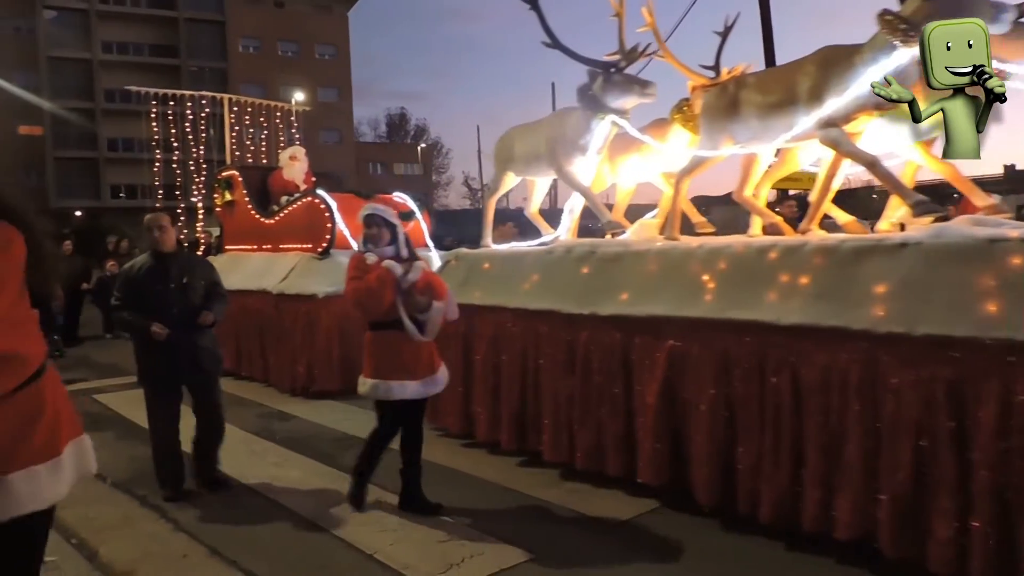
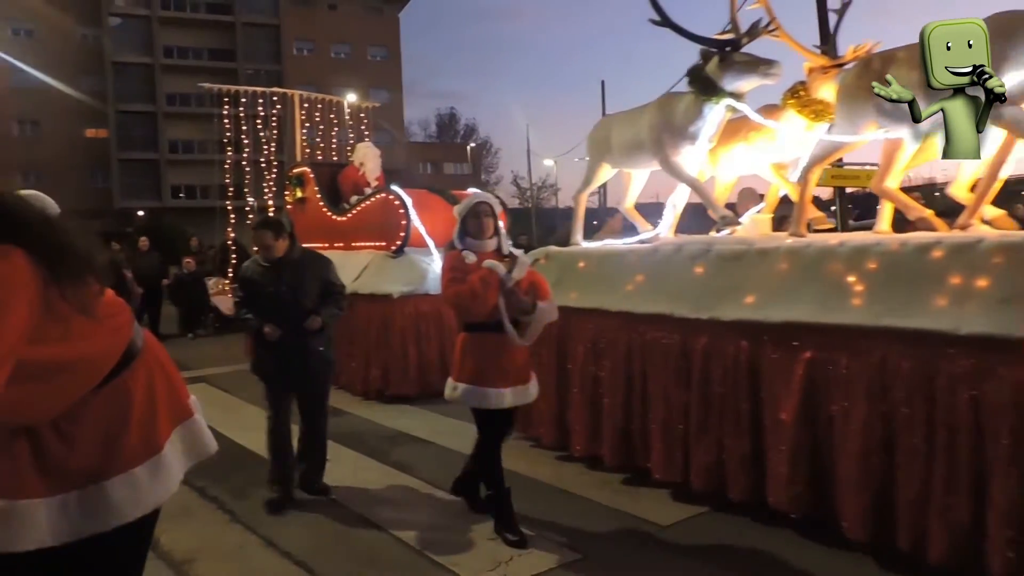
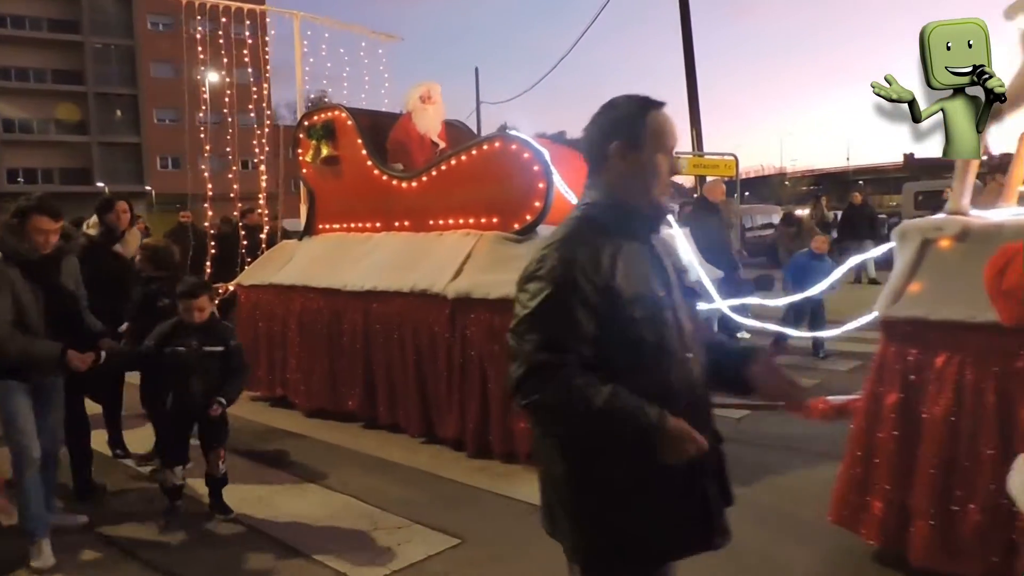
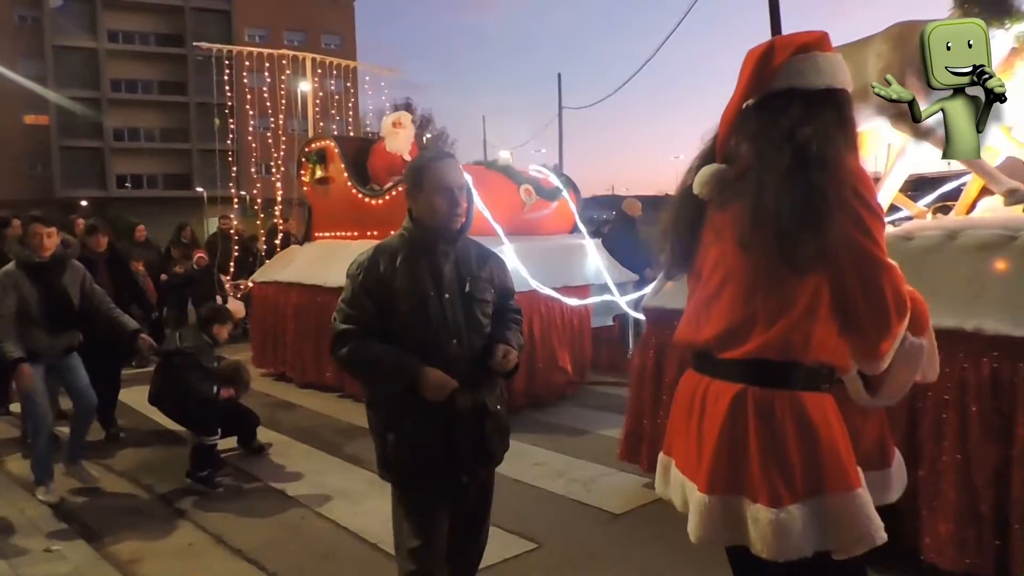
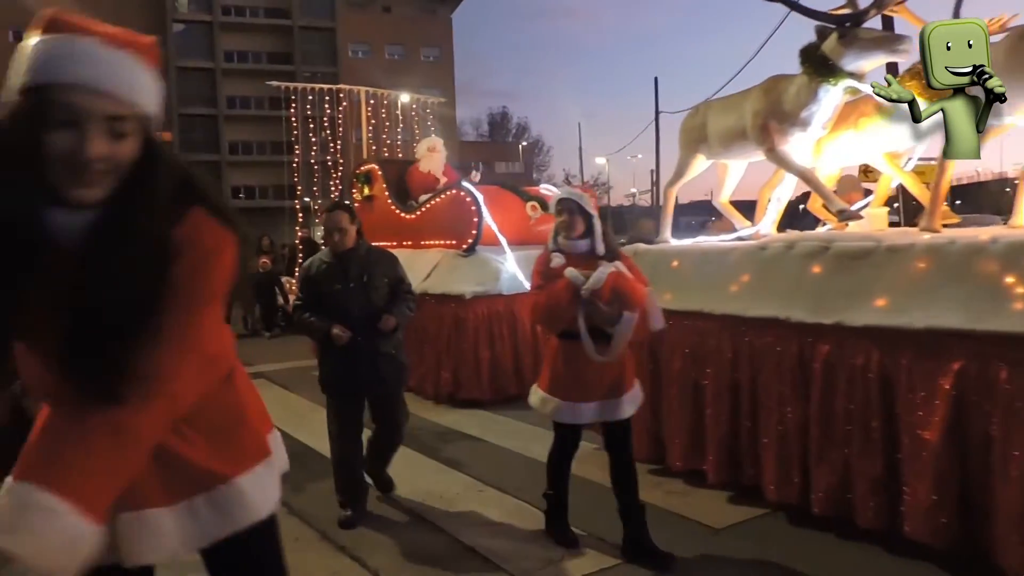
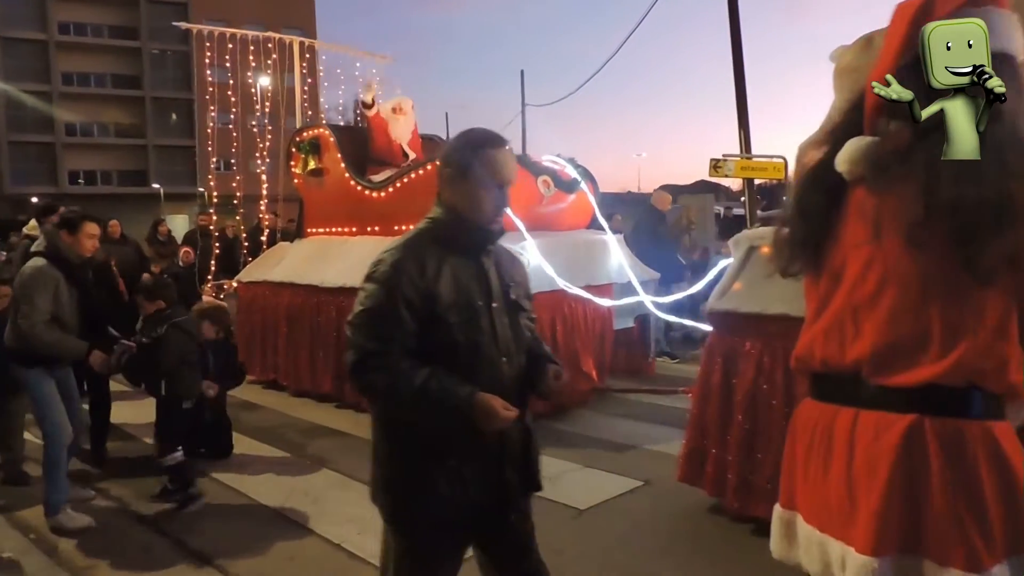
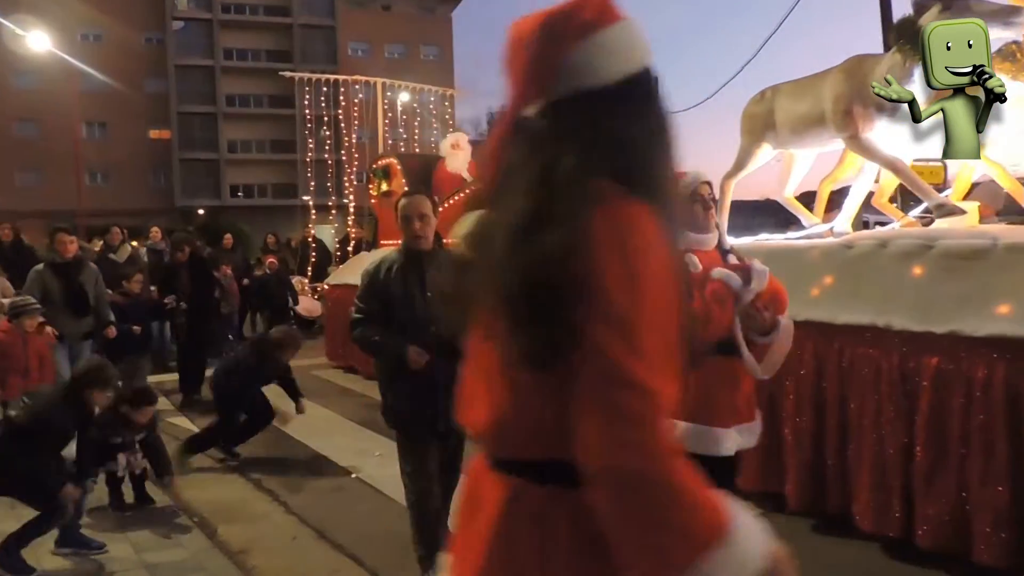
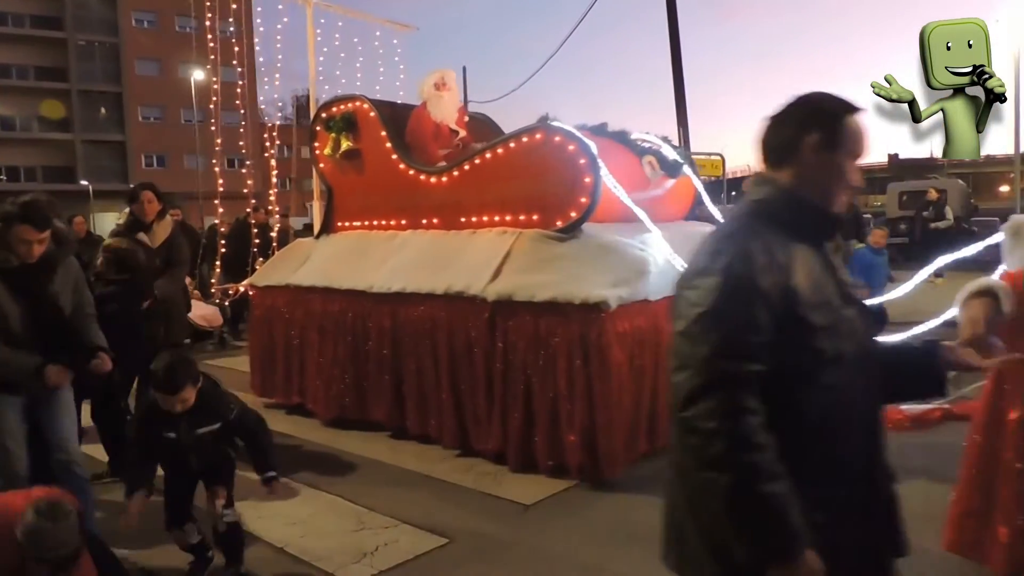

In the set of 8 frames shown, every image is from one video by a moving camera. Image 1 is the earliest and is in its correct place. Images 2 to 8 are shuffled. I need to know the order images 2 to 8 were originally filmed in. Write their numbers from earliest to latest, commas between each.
2, 5, 7, 4, 6, 3, 8
